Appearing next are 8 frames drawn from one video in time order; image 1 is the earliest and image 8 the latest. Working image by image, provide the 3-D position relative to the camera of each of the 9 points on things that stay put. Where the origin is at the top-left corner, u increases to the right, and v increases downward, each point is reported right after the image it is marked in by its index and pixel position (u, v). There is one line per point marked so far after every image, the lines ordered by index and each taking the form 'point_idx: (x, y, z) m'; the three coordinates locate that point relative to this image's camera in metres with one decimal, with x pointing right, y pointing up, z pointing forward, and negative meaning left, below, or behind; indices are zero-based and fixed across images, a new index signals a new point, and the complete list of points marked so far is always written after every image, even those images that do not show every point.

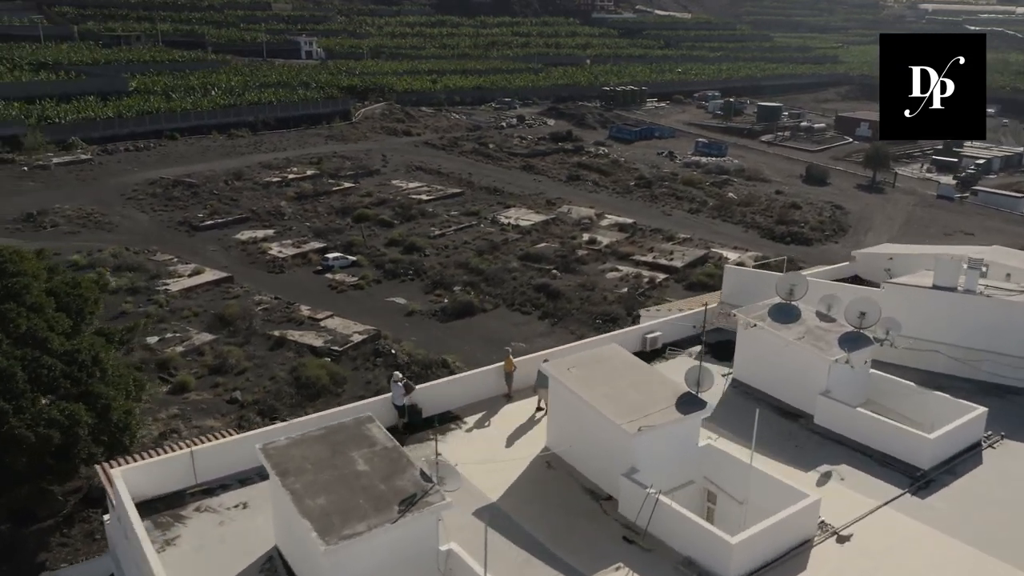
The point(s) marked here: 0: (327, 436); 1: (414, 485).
0: (-1.8, -1.4, +7.9) m
1: (-0.9, -1.8, +7.3) m
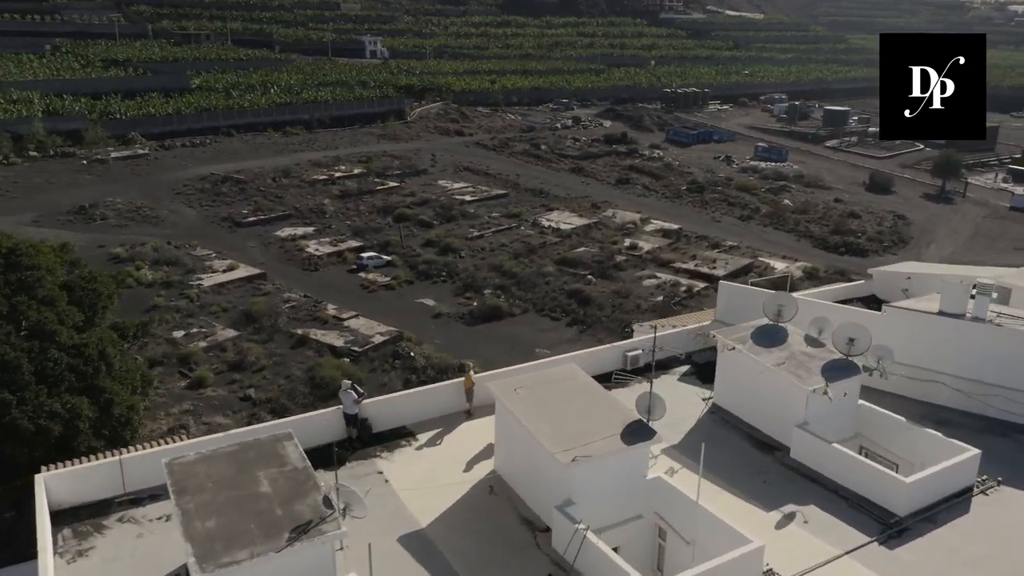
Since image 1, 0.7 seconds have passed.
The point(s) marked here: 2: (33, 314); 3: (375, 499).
0: (-2.6, -1.6, +7.6) m
1: (-1.7, -1.9, +6.9) m
2: (-10.2, -0.5, +17.1) m
3: (-1.5, -2.3, +8.8) m
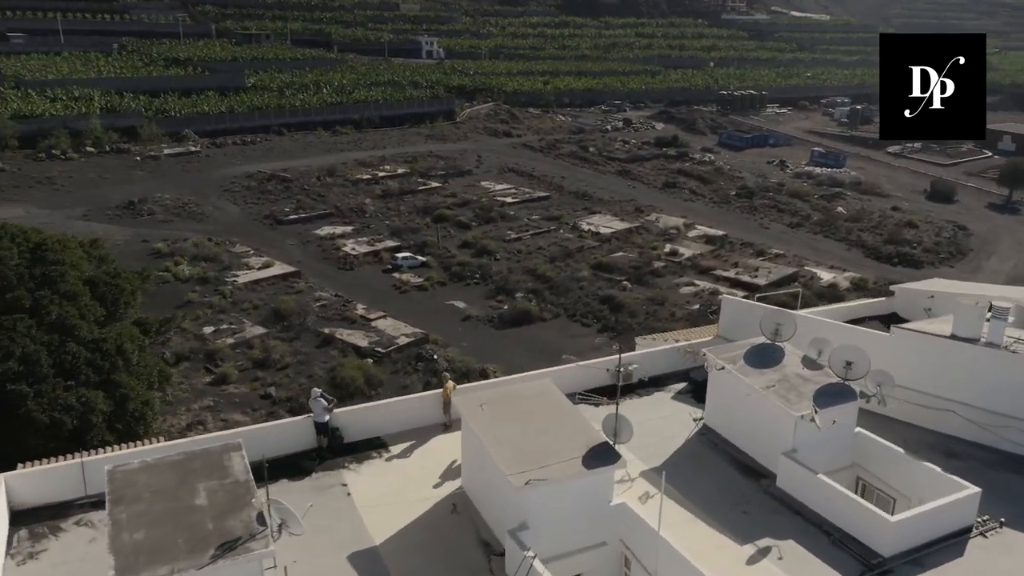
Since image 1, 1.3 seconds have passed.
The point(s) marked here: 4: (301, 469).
0: (-3.1, -1.6, +7.4) m
1: (-2.3, -2.0, +6.7) m
2: (-10.0, -0.4, +17.5) m
3: (-1.9, -2.4, +8.6) m
4: (-2.5, -2.1, +9.3) m
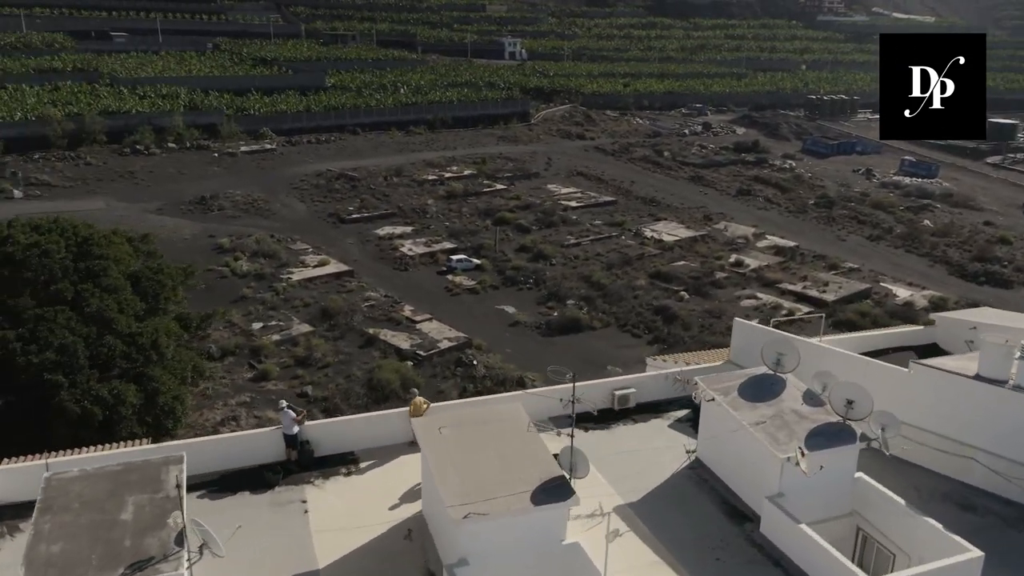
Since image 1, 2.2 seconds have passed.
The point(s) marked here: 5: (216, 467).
0: (-3.6, -1.7, +7.3) m
1: (-2.9, -2.1, +6.6) m
2: (-9.4, -0.3, +18.0) m
3: (-2.4, -2.5, +8.4) m
4: (-2.8, -2.2, +9.1) m
5: (-3.4, -2.1, +9.3) m
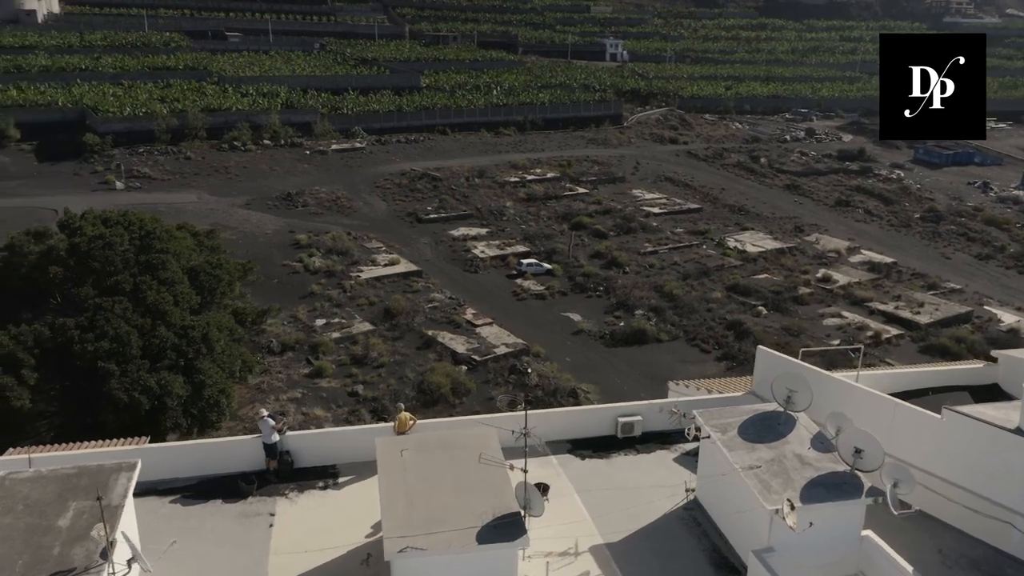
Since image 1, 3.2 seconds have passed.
0: (-4.0, -1.7, +7.3) m
1: (-3.5, -2.2, +6.5) m
2: (-8.4, -0.1, +18.7) m
3: (-2.8, -2.6, +8.2) m
4: (-3.1, -2.3, +9.0) m
5: (-3.6, -2.1, +9.3) m
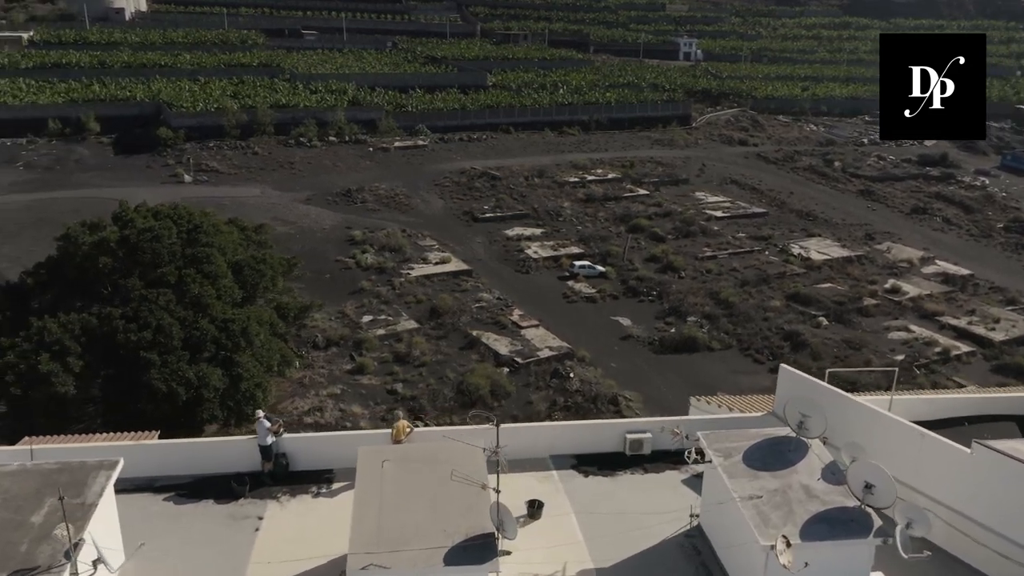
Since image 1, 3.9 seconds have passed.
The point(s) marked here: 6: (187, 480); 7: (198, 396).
0: (-4.2, -1.7, +7.4) m
1: (-3.7, -2.1, +6.4) m
2: (-7.5, +0.1, +19.0) m
3: (-2.9, -2.6, +8.1) m
4: (-3.1, -2.3, +8.9) m
5: (-3.7, -2.1, +9.2) m
6: (-3.7, -2.2, +9.1) m
7: (-6.9, -2.3, +17.6) m
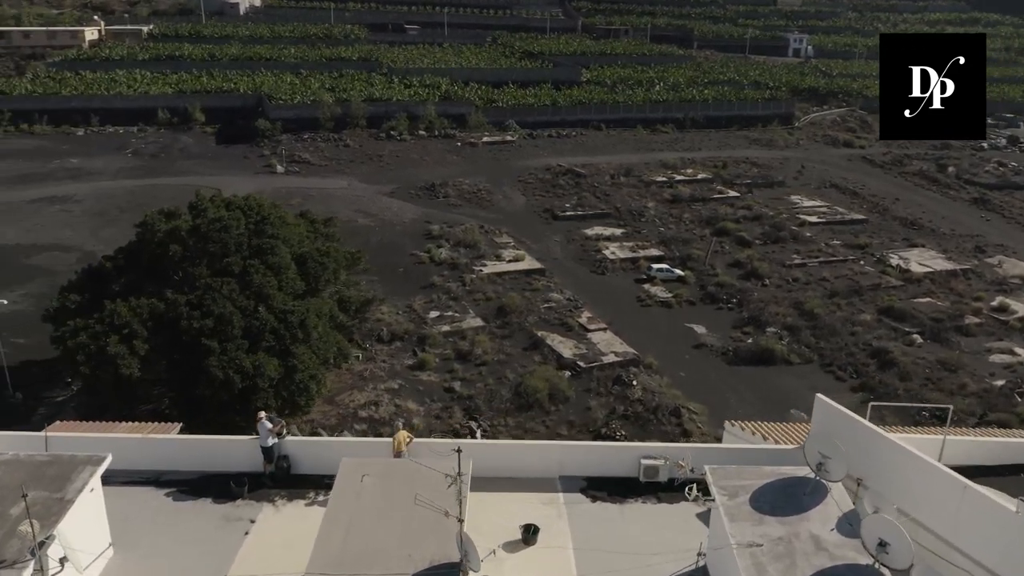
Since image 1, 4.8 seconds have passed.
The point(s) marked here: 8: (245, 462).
0: (-4.4, -1.6, +7.4) m
1: (-4.0, -2.1, +6.5) m
2: (-6.2, +0.3, +19.4) m
3: (-3.0, -2.6, +8.1) m
4: (-3.1, -2.3, +8.9) m
5: (-3.6, -2.1, +9.3) m
6: (-3.7, -2.2, +9.2) m
7: (-5.8, -2.1, +18.0) m
8: (-3.1, -2.0, +9.2) m
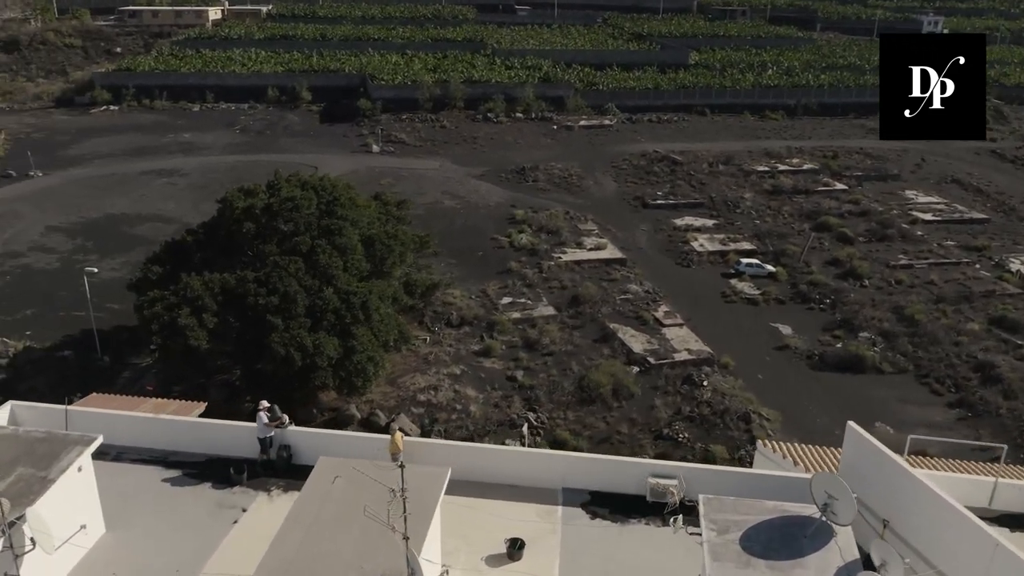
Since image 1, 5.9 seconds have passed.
0: (-4.6, -1.5, +7.6) m
1: (-4.3, -2.0, +6.7) m
2: (-4.6, +0.8, +19.7) m
3: (-3.1, -2.5, +8.1) m
4: (-3.1, -2.1, +8.9) m
5: (-3.6, -1.9, +9.3) m
6: (-3.6, -2.0, +9.3) m
7: (-4.6, -1.7, +18.3) m
8: (-3.0, -1.8, +9.2) m
